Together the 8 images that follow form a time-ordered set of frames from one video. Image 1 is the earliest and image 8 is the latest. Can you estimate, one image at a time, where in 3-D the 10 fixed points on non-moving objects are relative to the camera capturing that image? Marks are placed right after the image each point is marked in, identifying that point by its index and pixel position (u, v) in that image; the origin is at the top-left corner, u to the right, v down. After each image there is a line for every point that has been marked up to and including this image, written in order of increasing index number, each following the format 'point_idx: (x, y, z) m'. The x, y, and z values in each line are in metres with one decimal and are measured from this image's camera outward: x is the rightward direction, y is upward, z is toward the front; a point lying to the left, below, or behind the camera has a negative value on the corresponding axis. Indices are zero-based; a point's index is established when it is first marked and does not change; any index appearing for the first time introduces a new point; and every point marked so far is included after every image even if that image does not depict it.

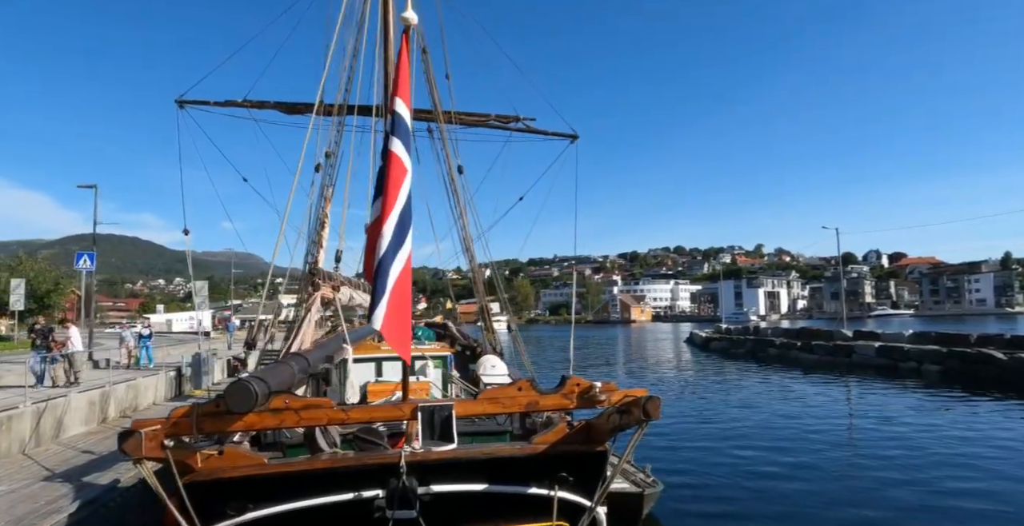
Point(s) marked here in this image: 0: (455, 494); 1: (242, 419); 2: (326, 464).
0: (-0.4, -1.5, +4.3) m
1: (-1.4, -0.8, +3.5) m
2: (-1.2, -1.2, +4.1) m
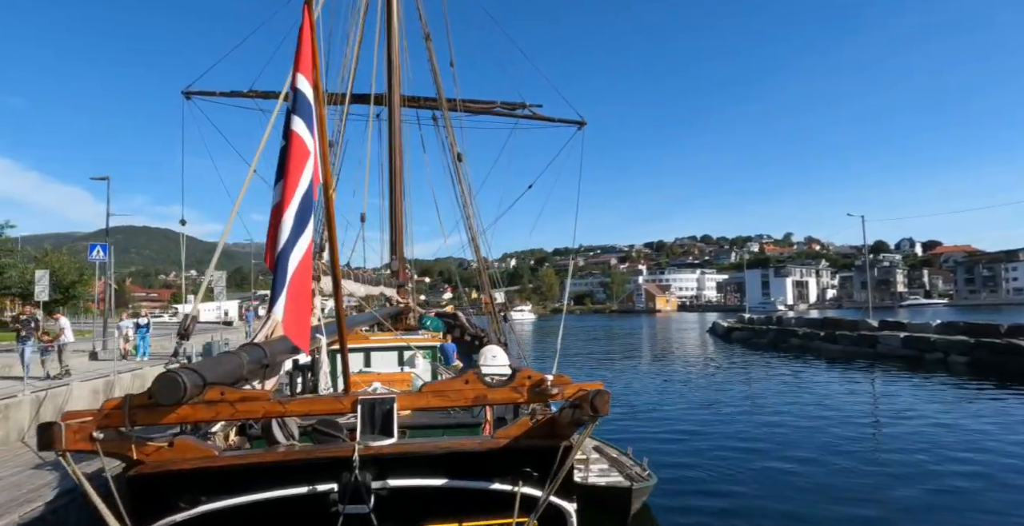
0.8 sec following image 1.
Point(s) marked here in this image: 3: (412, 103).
0: (-0.6, -1.4, +4.2) m
1: (-1.7, -0.8, +3.4) m
2: (-1.4, -1.2, +4.0) m
3: (-2.1, +3.3, +13.7) m
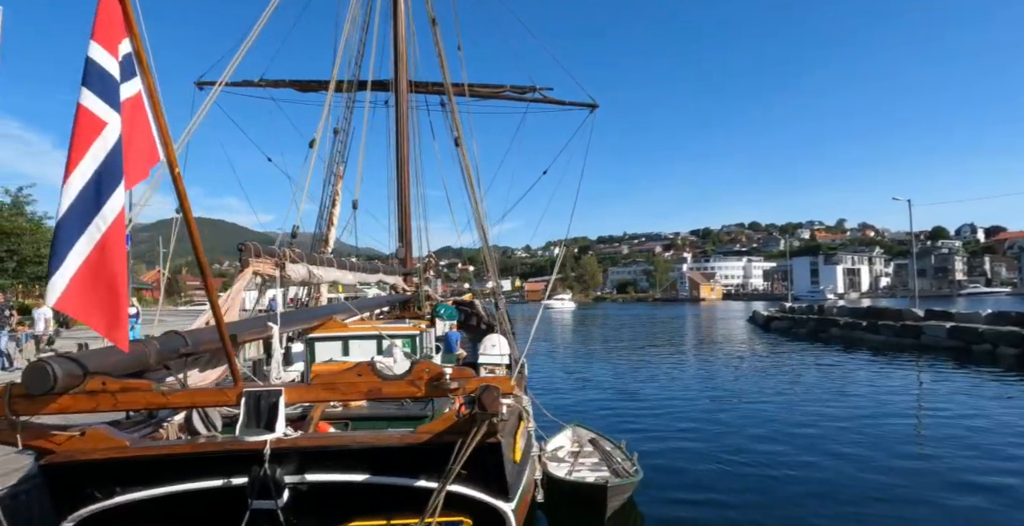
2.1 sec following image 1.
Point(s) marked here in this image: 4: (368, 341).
0: (-1.1, -1.4, +4.0) m
1: (-2.2, -0.7, +3.2) m
2: (-1.9, -1.1, +3.9) m
3: (-1.9, +3.6, +13.5) m
4: (-1.6, -0.9, +7.5) m
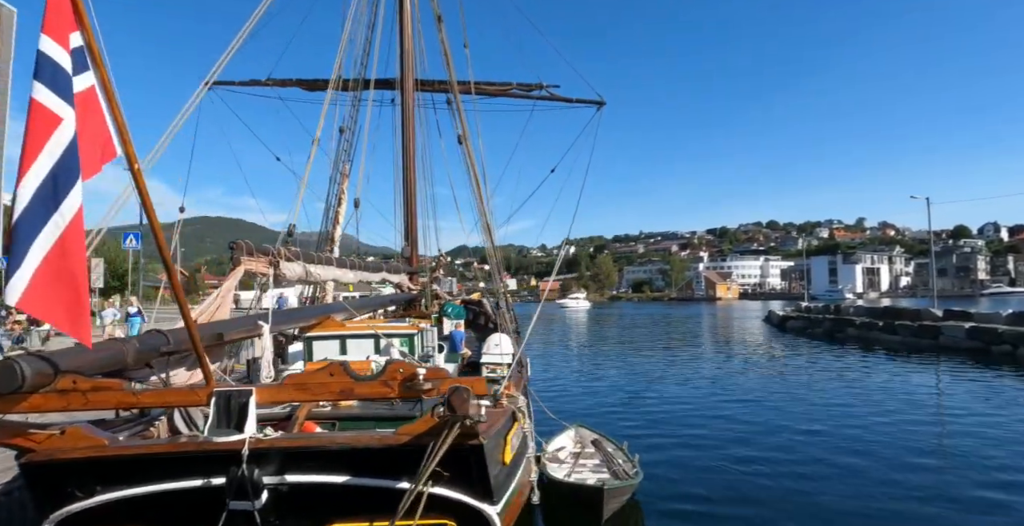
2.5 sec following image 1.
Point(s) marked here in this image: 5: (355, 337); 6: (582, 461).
0: (-1.2, -1.3, +4.0) m
1: (-2.4, -0.7, +3.2) m
2: (-2.0, -1.1, +3.8) m
3: (-1.8, +3.6, +13.5) m
4: (-1.7, -0.9, +7.4) m
5: (-1.8, -0.8, +7.4) m
6: (+0.9, -2.5, +8.3) m
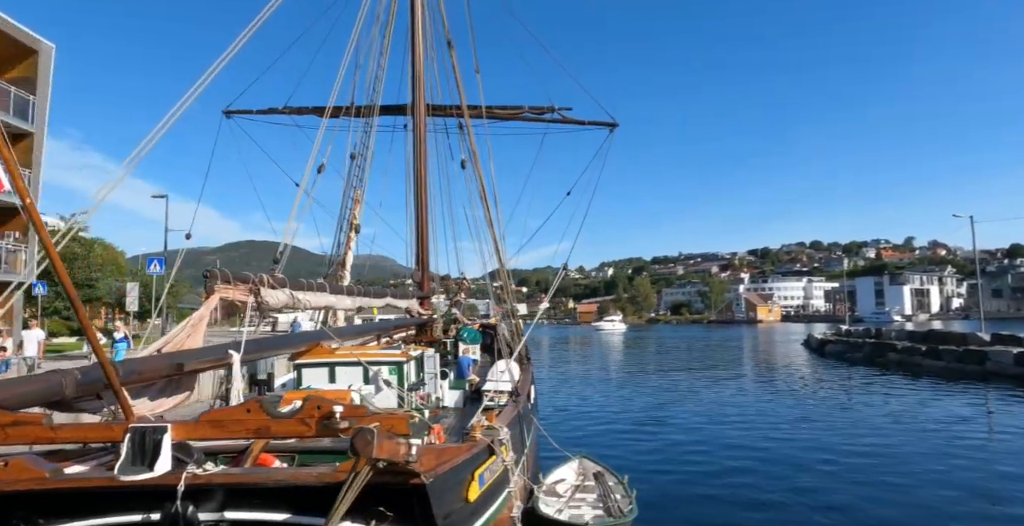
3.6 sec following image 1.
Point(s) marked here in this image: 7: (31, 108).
0: (-1.5, -1.5, +3.9) m
1: (-2.7, -0.8, +3.2) m
2: (-2.3, -1.3, +3.8) m
3: (-1.5, +3.1, +13.5) m
4: (-1.8, -1.2, +7.3) m
5: (-1.9, -1.1, +7.3) m
6: (+0.8, -2.8, +8.0) m
7: (-12.3, +4.0, +16.9) m
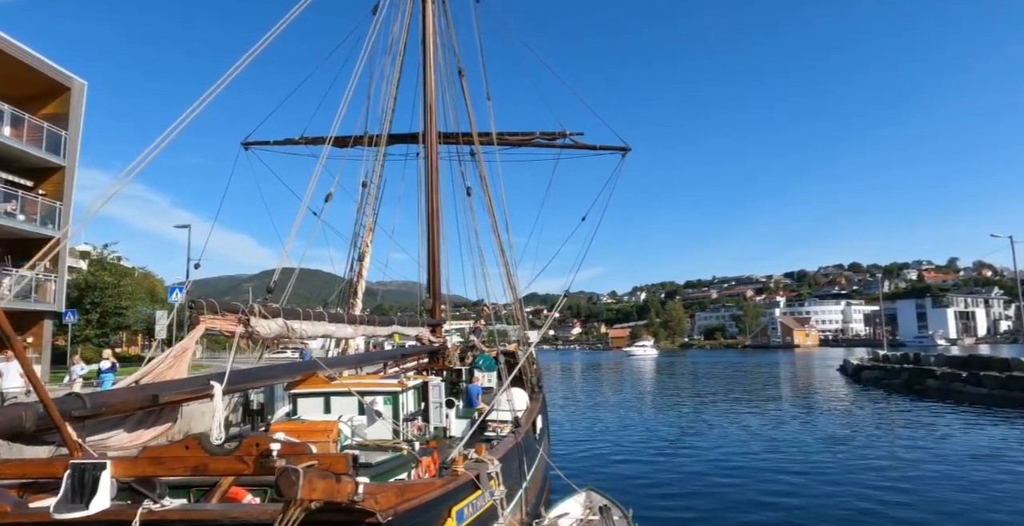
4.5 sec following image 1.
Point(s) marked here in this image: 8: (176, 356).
0: (-1.7, -1.7, +3.8) m
1: (-3.0, -1.0, +3.2) m
2: (-2.5, -1.4, +3.7) m
3: (-1.3, +2.5, +13.6) m
4: (-1.8, -1.5, +7.3) m
5: (-1.9, -1.5, +7.3) m
6: (+0.8, -3.1, +7.7) m
7: (-11.9, +3.2, +17.5) m
8: (-2.8, -0.8, +5.4) m
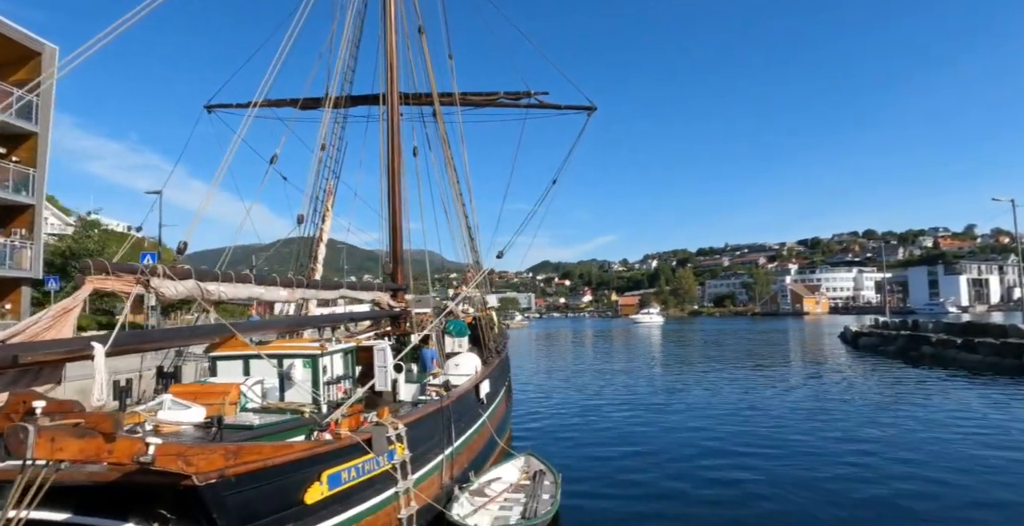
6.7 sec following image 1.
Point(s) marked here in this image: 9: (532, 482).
0: (-2.7, -1.4, +3.7) m
1: (-3.9, -0.8, +3.1) m
2: (-3.5, -1.2, +3.6) m
3: (-2.0, +3.3, +13.3) m
4: (-2.7, -1.1, +7.1) m
5: (-2.8, -1.0, +7.1) m
6: (0.0, -2.7, +7.6) m
7: (-12.6, +4.1, +17.4) m
8: (-3.7, -0.4, +5.3) m
9: (+0.3, -2.7, +8.1) m
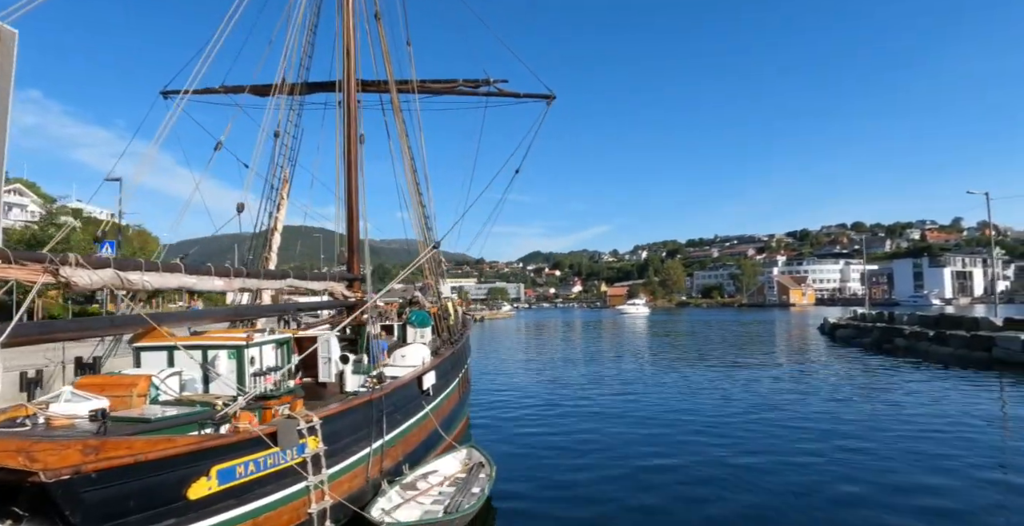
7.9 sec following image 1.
0: (-3.4, -1.4, +3.5) m
1: (-4.6, -0.7, +2.9) m
2: (-4.2, -1.1, +3.5) m
3: (-2.8, +3.5, +13.1) m
4: (-3.4, -0.9, +7.0) m
5: (-3.5, -0.9, +7.0) m
6: (-0.8, -2.6, +7.6) m
7: (-13.4, +4.4, +17.1) m
8: (-4.4, -0.3, +5.2) m
9: (-0.5, -2.6, +8.0) m
